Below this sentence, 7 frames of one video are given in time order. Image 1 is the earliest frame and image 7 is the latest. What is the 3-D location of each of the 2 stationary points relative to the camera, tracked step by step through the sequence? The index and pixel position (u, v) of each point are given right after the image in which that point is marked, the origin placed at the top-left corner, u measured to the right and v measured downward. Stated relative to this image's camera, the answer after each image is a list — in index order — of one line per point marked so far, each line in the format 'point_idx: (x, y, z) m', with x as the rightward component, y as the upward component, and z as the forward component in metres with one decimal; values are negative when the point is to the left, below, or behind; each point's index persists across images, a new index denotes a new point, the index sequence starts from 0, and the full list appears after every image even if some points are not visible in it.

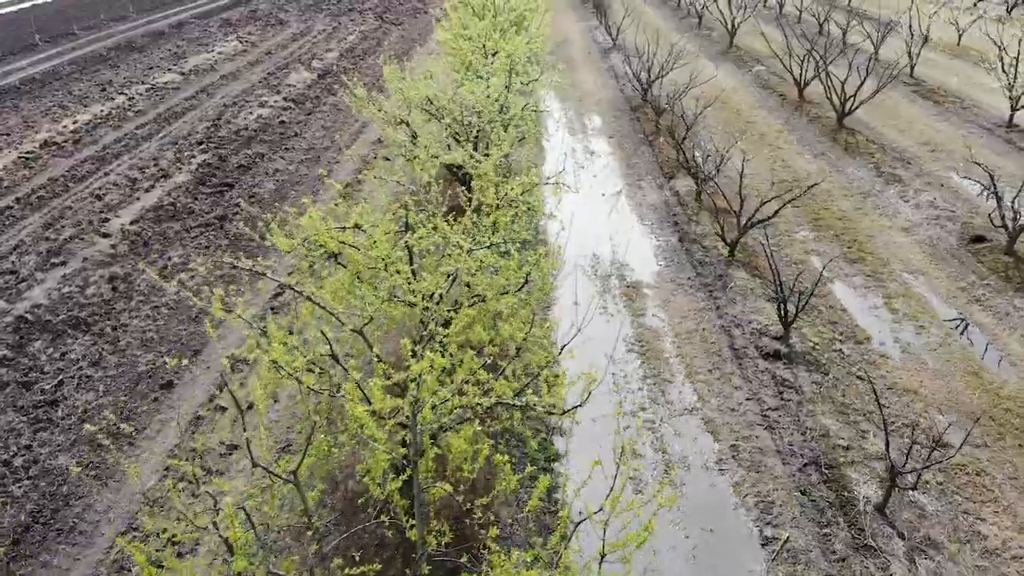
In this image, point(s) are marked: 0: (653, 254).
0: (+2.4, +0.6, +16.1) m
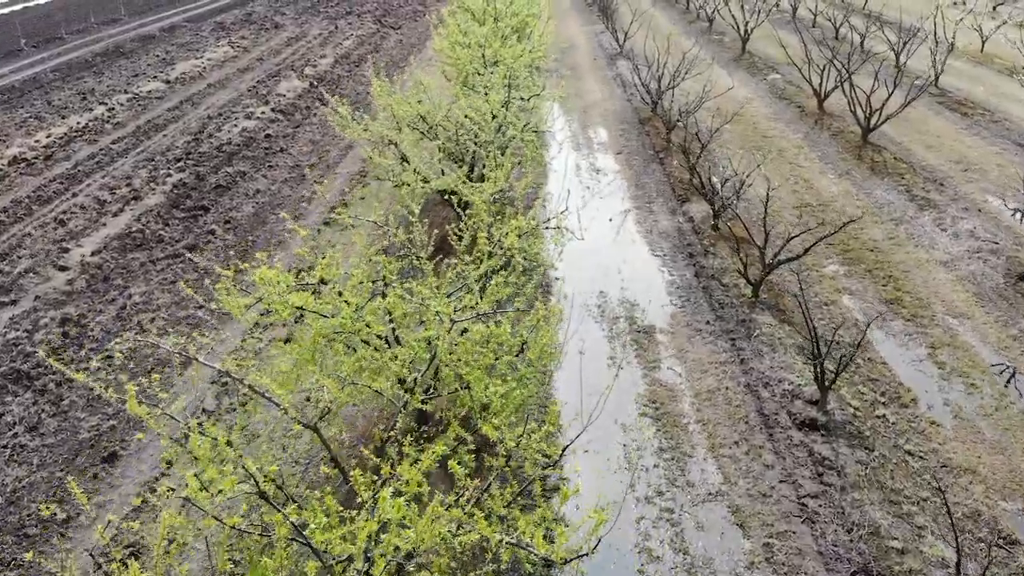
0: (+2.3, 0.0, +14.5) m
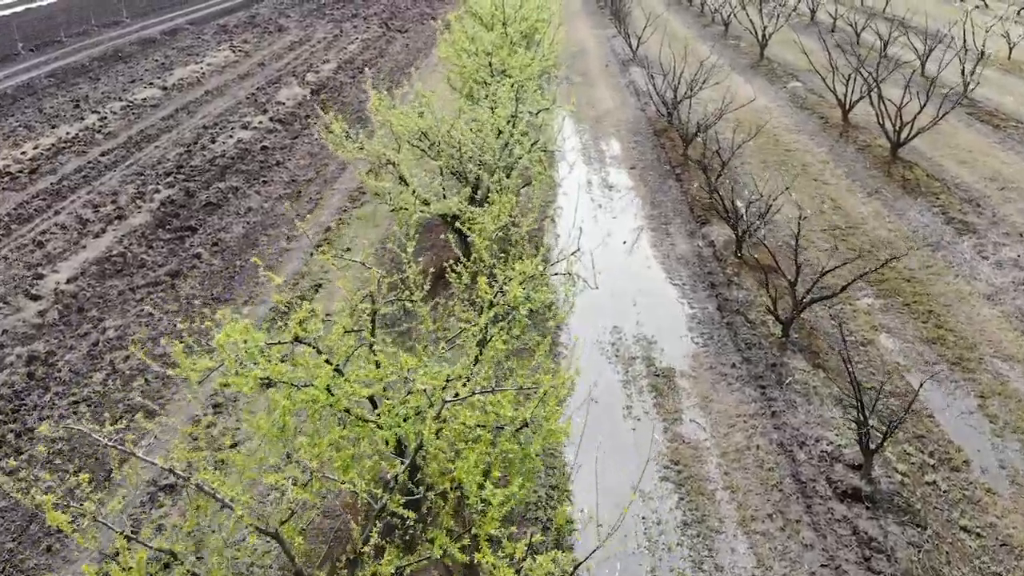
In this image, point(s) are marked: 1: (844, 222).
0: (+2.4, -0.5, +13.3) m
1: (+5.9, +1.2, +17.1) m
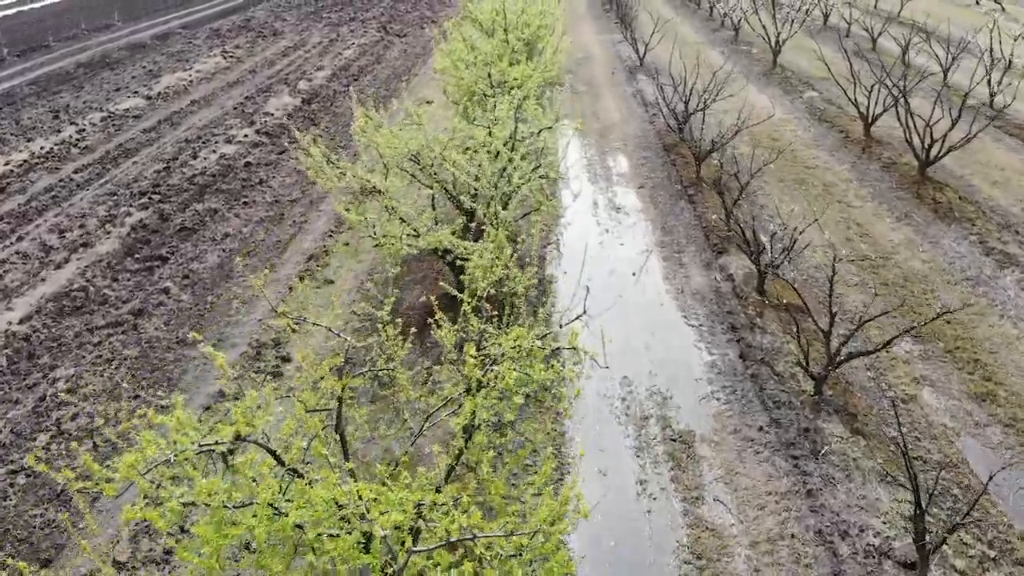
0: (+2.4, -1.1, +11.9) m
1: (+5.9, +0.6, +15.7) m
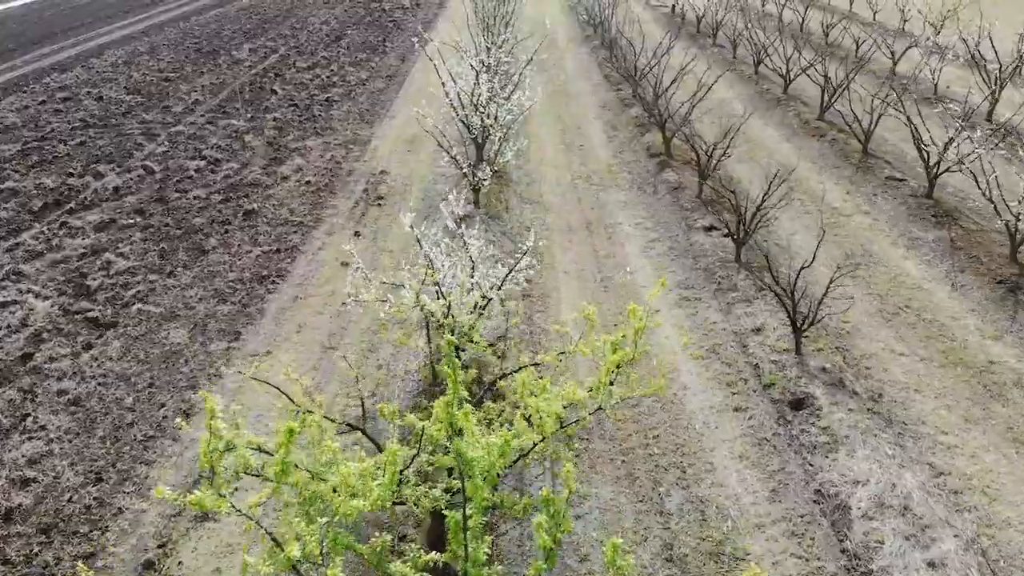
0: (+2.4, -2.0, +9.8) m
1: (+5.9, -0.3, +13.6) m
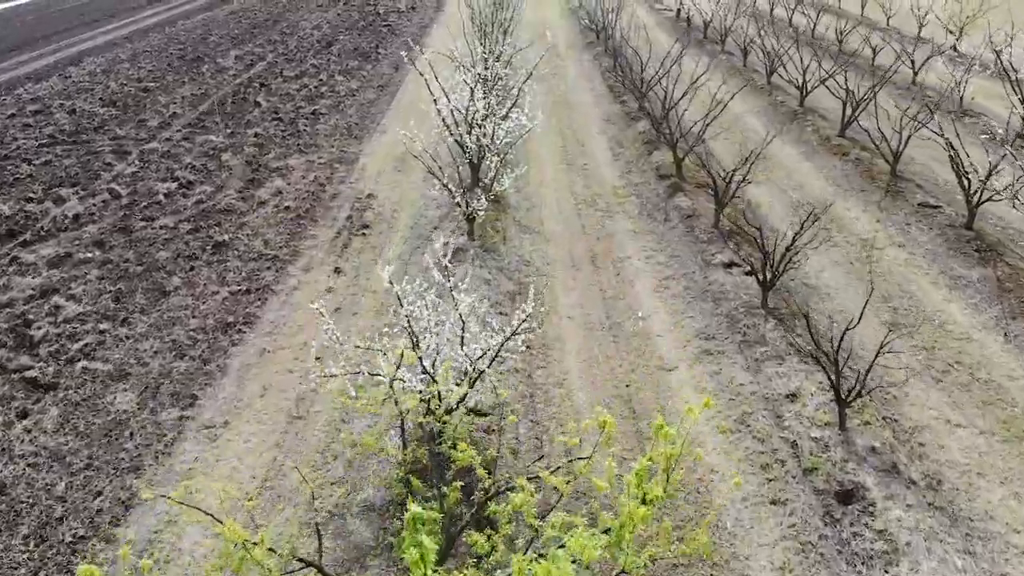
0: (+2.3, -2.7, +8.1) m
1: (+5.9, -1.0, +11.9) m
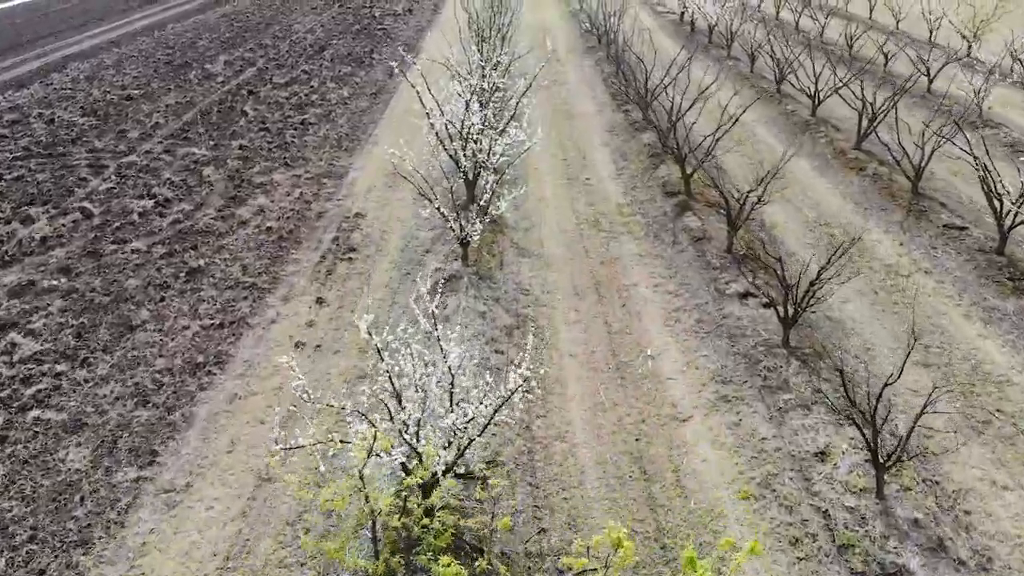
0: (+2.3, -3.2, +6.9) m
1: (+5.8, -1.5, +10.7) m
